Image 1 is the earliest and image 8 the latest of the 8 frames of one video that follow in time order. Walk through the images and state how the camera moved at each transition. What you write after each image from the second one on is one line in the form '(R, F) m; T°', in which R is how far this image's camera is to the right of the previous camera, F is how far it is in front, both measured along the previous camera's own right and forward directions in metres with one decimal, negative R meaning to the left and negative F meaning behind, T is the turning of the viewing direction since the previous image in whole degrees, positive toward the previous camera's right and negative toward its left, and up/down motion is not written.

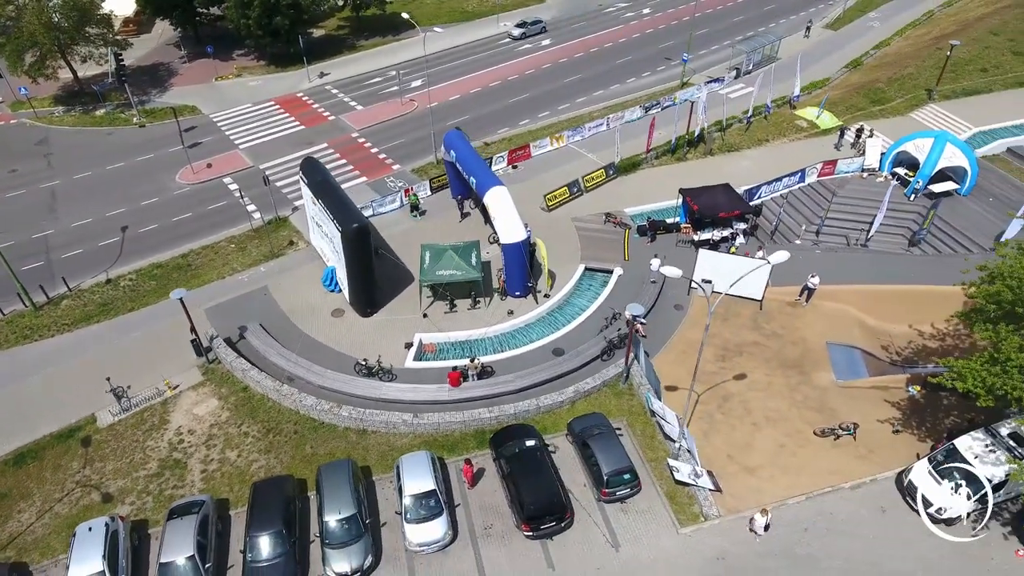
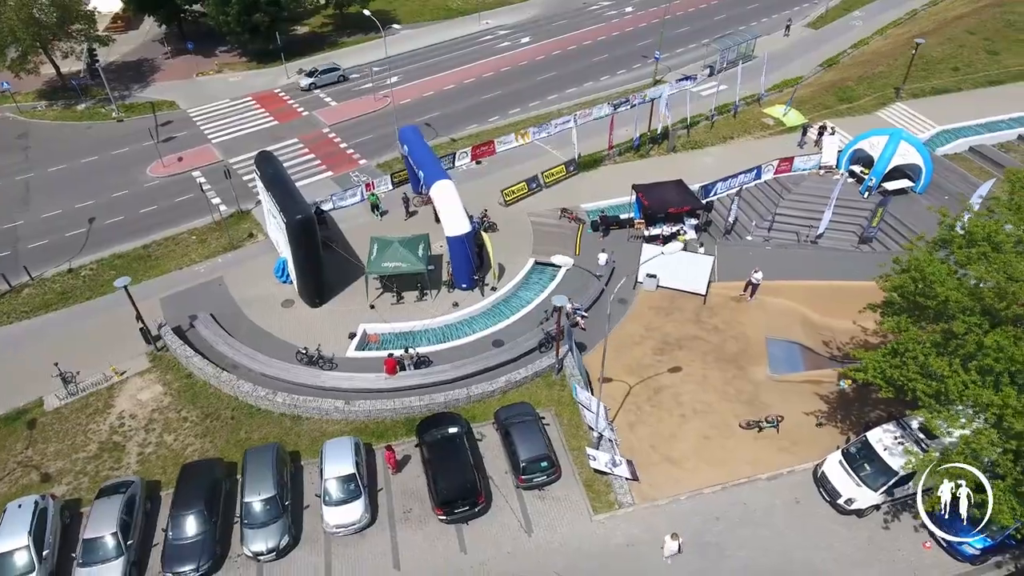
(+3.2, -0.4) m; -1°
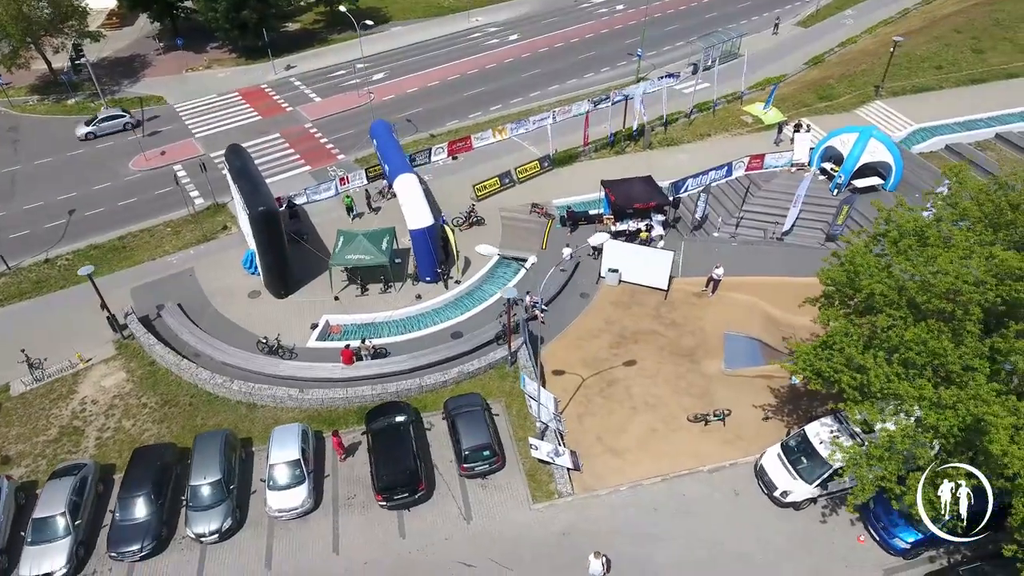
(+2.4, -0.3) m; -1°
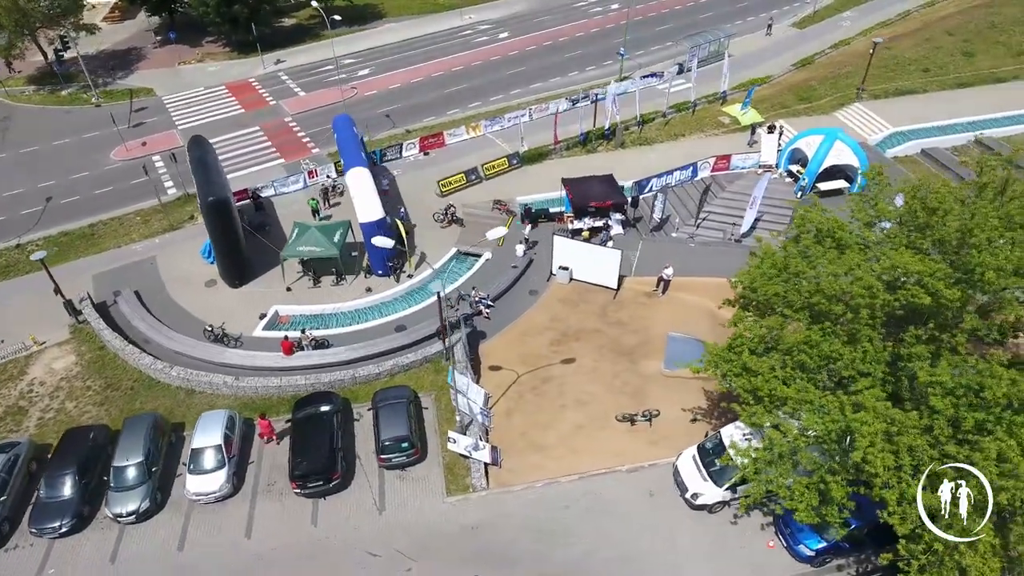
(+3.6, 0.0) m; -2°
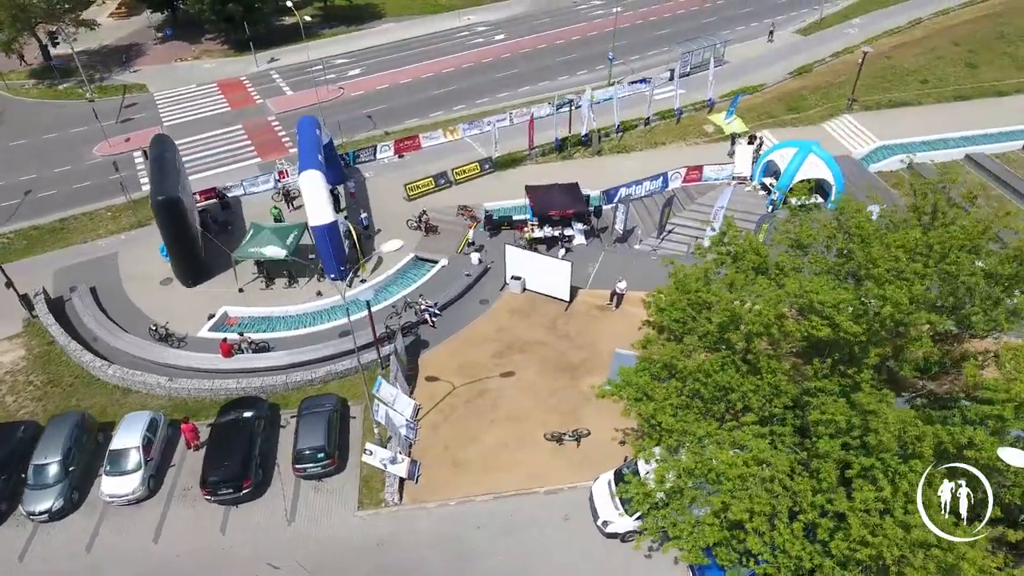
(+3.7, +0.7) m; -2°
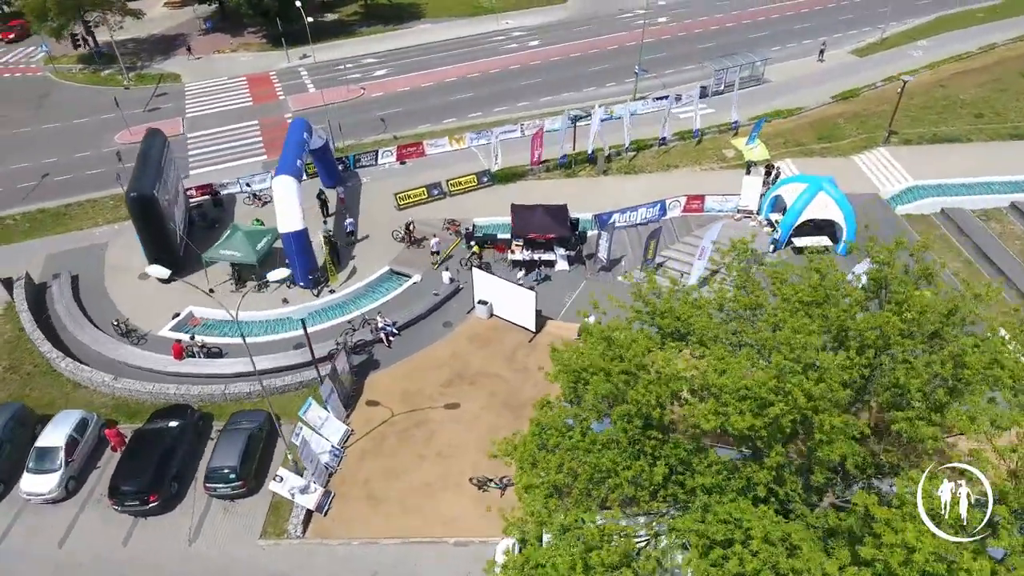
(+4.4, +1.8) m; -6°
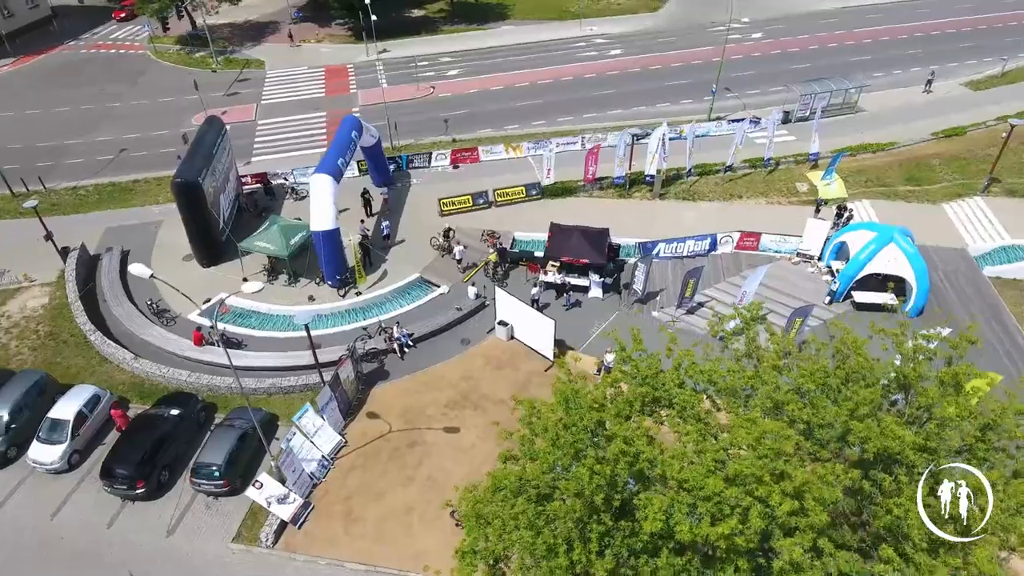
(+2.4, +1.5) m; -7°
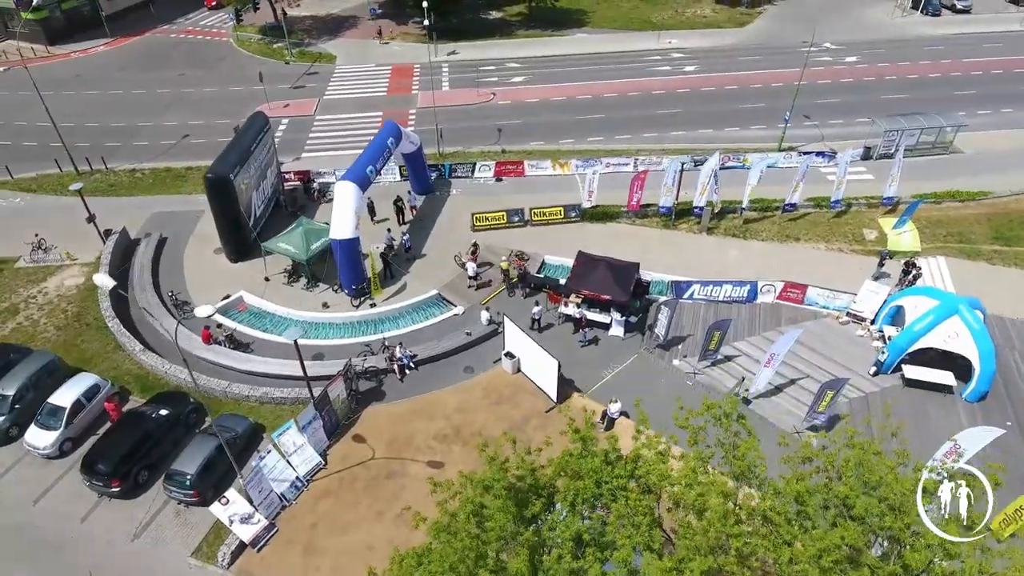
(+2.6, +1.7) m; -7°
